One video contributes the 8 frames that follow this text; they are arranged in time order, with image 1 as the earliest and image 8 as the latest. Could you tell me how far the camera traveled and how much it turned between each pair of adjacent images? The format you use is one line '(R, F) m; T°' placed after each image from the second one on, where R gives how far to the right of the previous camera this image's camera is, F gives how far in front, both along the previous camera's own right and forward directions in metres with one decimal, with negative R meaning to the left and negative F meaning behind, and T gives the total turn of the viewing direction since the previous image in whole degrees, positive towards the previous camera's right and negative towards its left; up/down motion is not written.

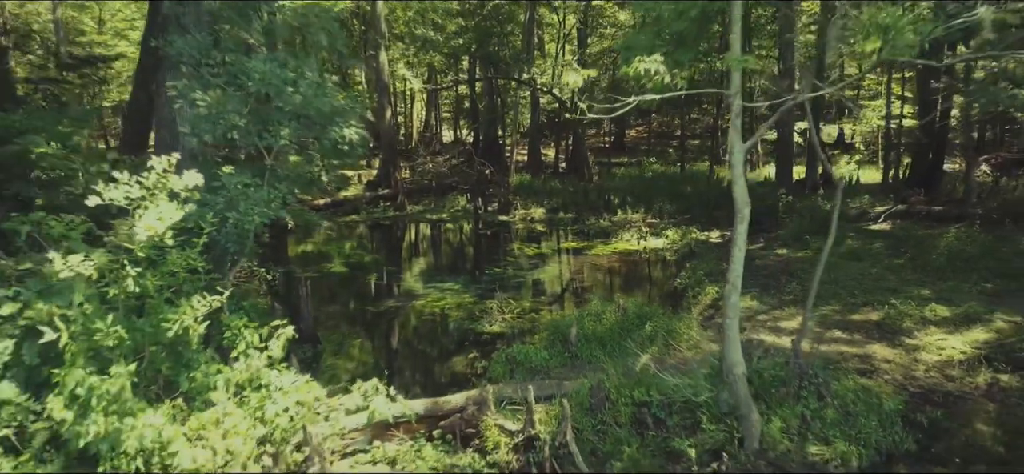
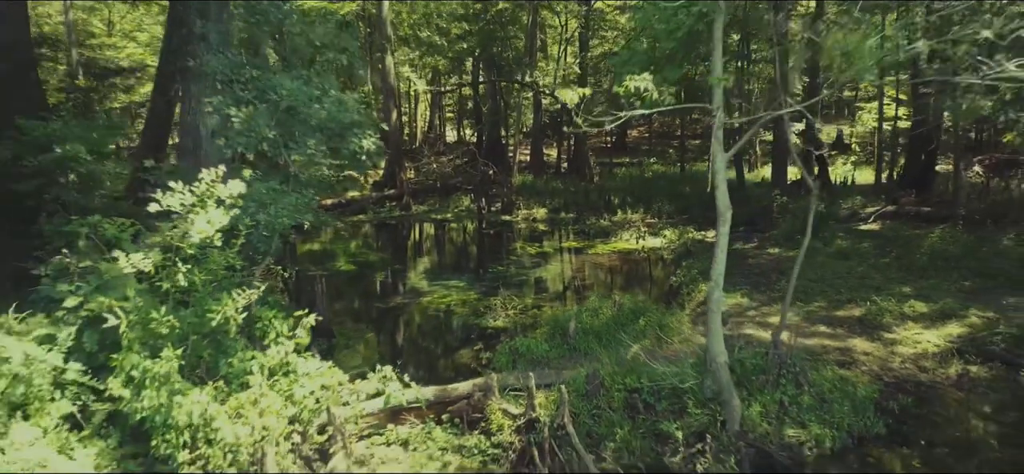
(0.0, -0.5) m; 0°
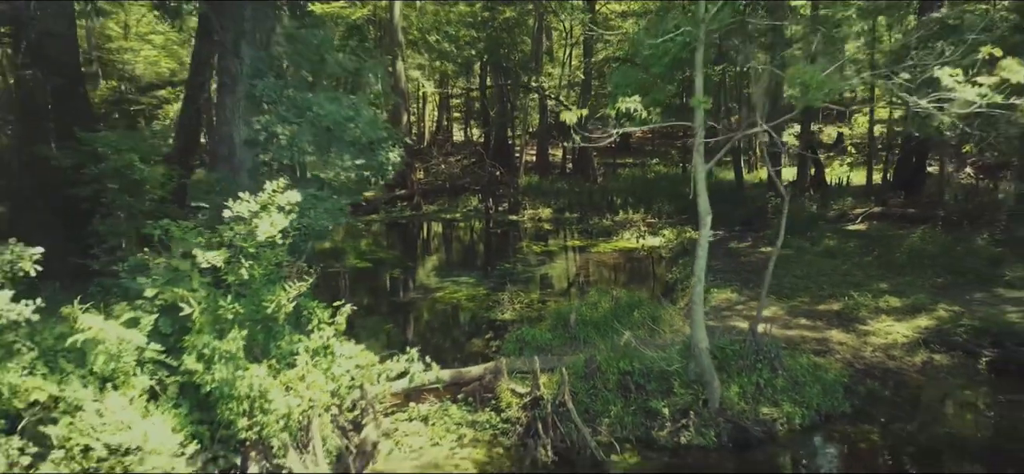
(0.0, -0.8) m; 0°
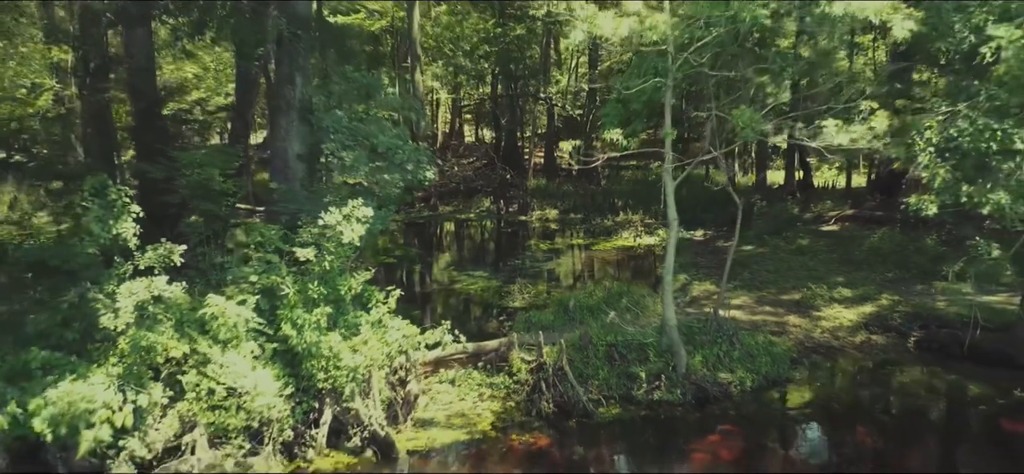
(0.0, -1.7) m; -1°
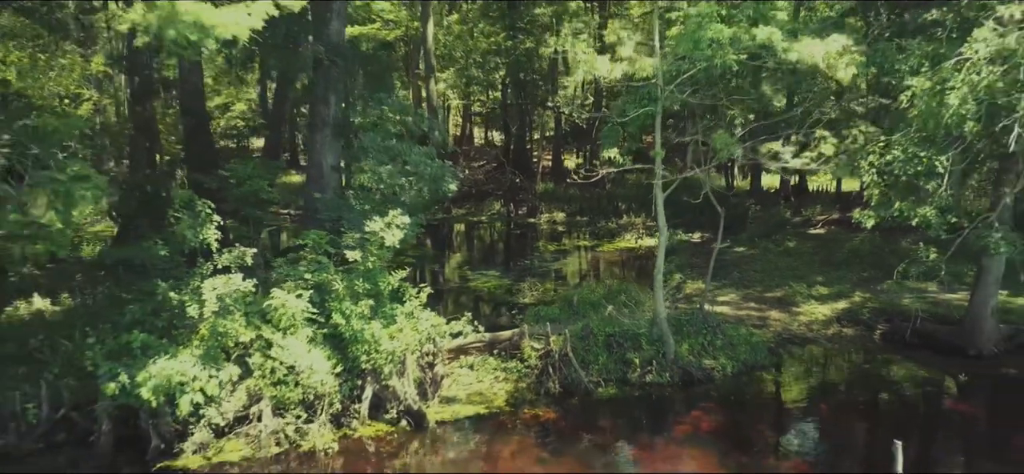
(0.0, -1.3) m; 0°
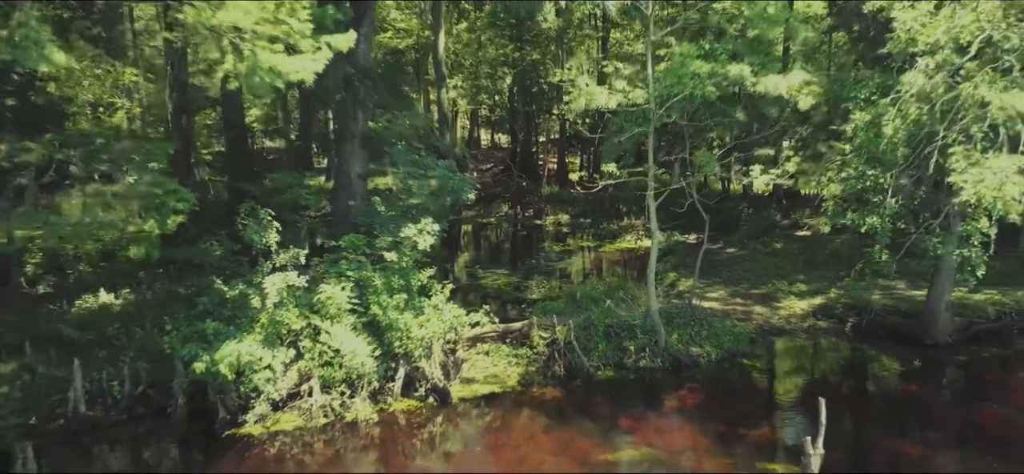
(-0.1, -1.3) m; 0°
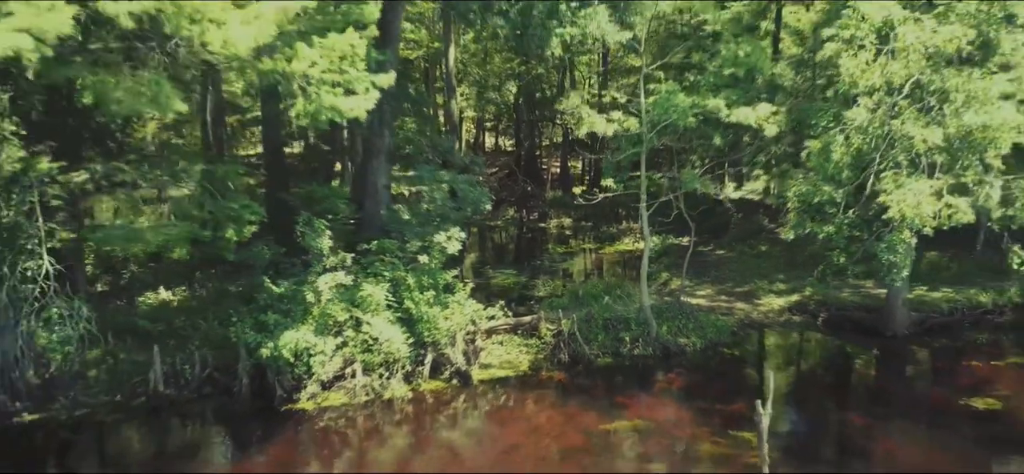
(-0.1, -1.6) m; 0°
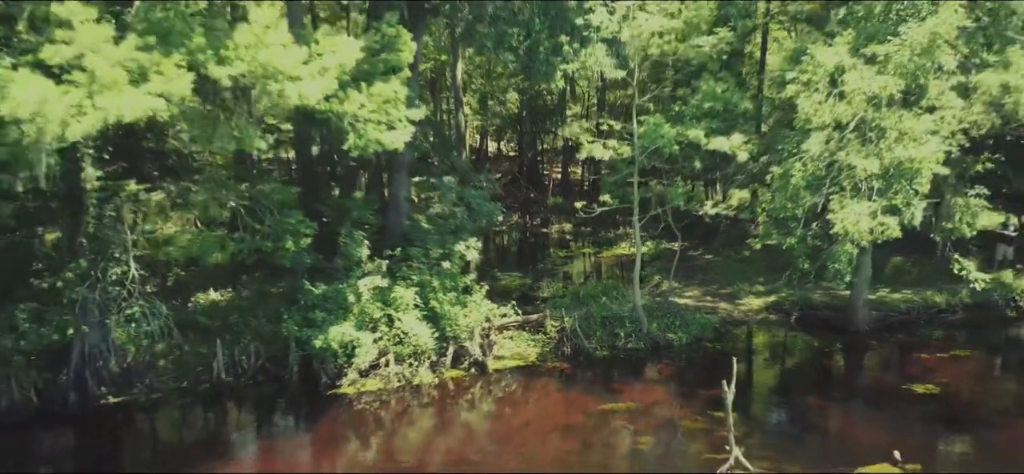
(-0.2, -1.8) m; 0°
